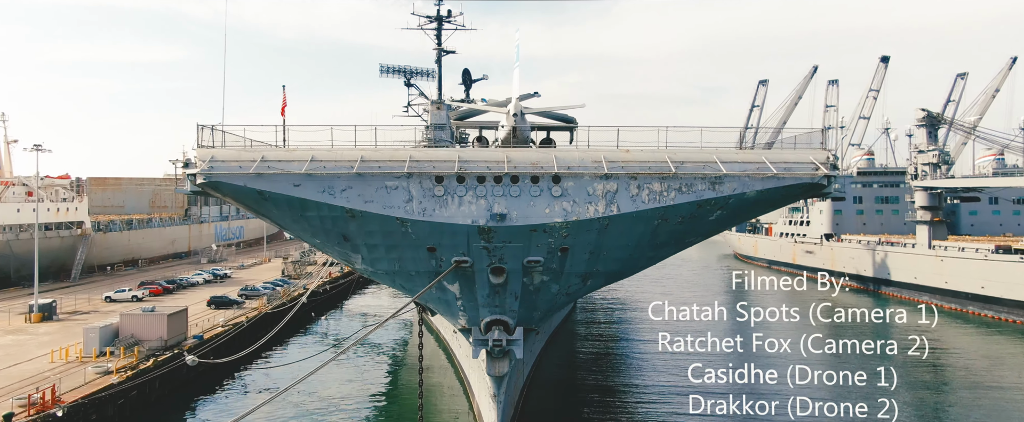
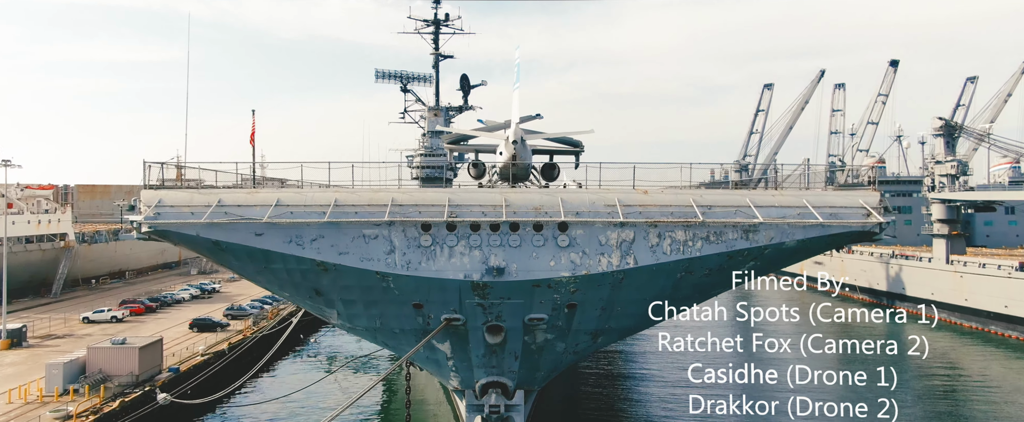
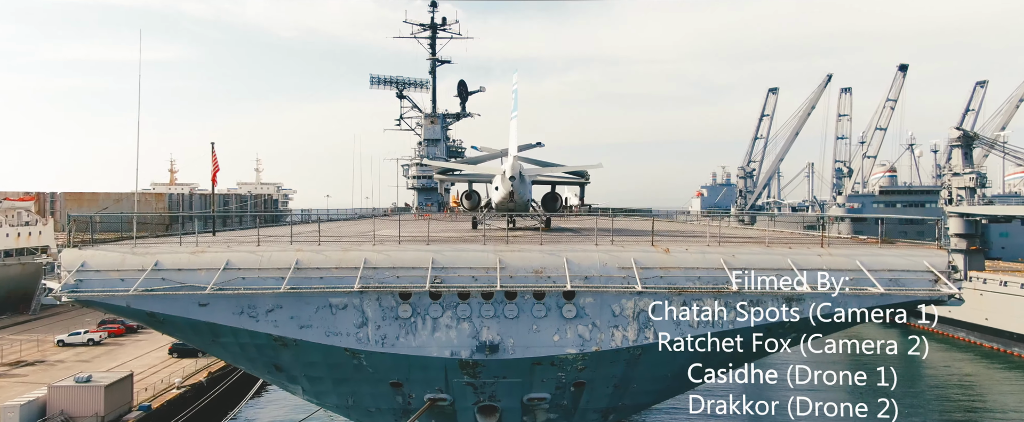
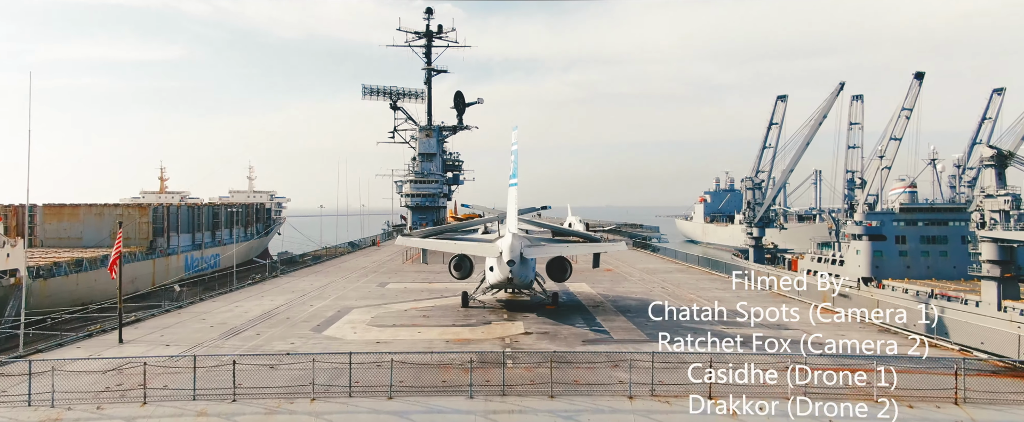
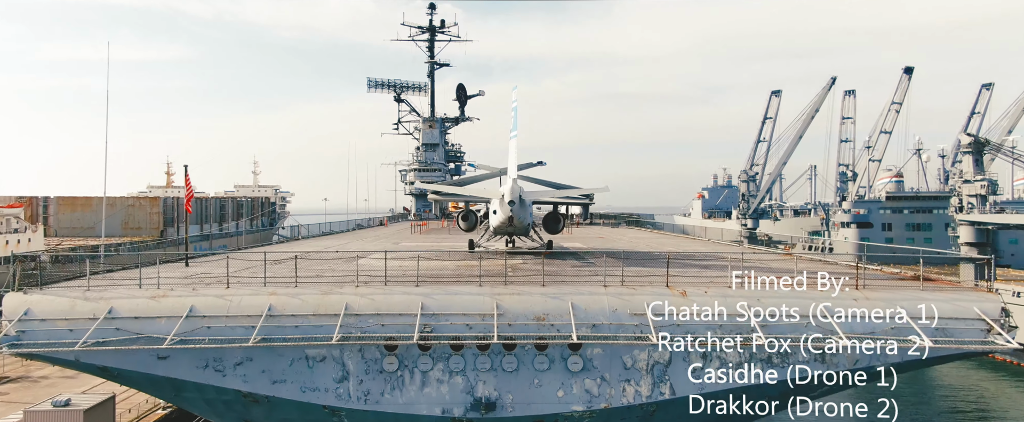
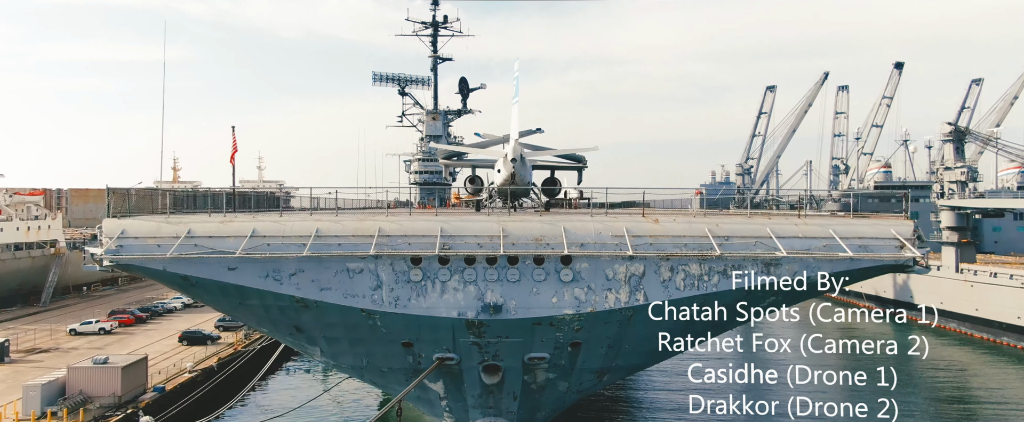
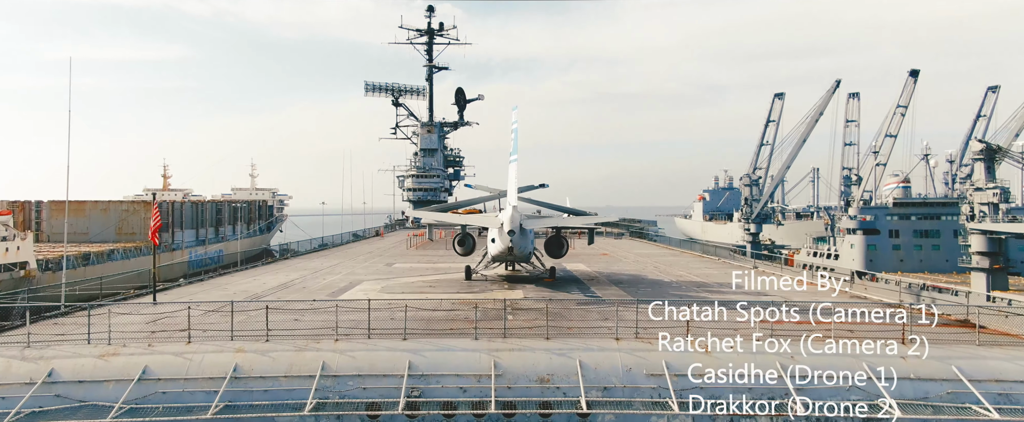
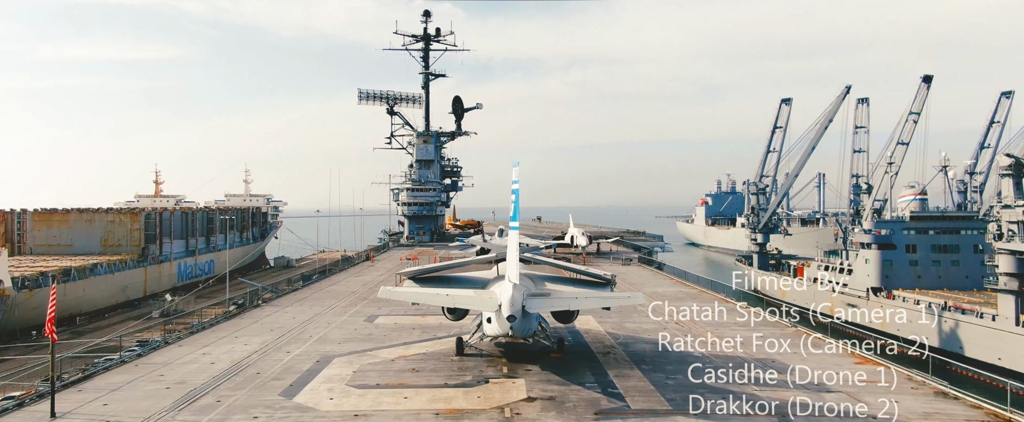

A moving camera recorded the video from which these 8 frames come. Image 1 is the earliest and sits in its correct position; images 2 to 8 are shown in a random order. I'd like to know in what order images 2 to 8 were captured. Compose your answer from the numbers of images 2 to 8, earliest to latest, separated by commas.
2, 6, 3, 5, 7, 4, 8
